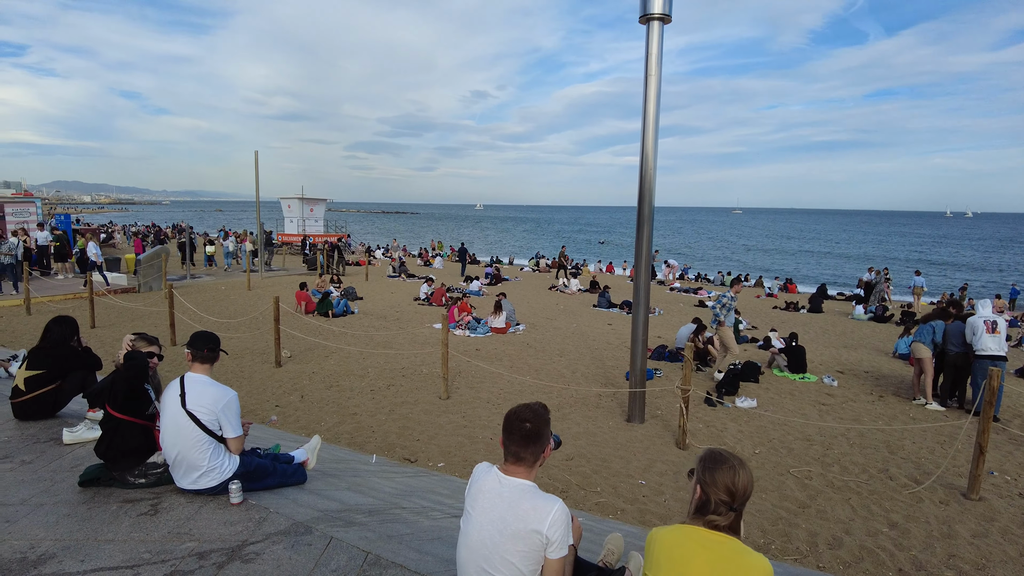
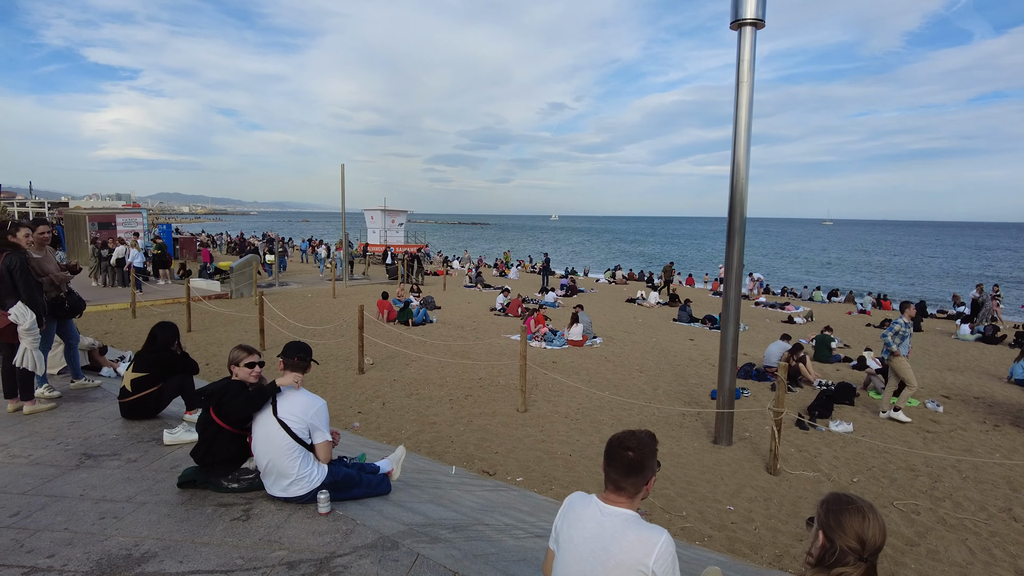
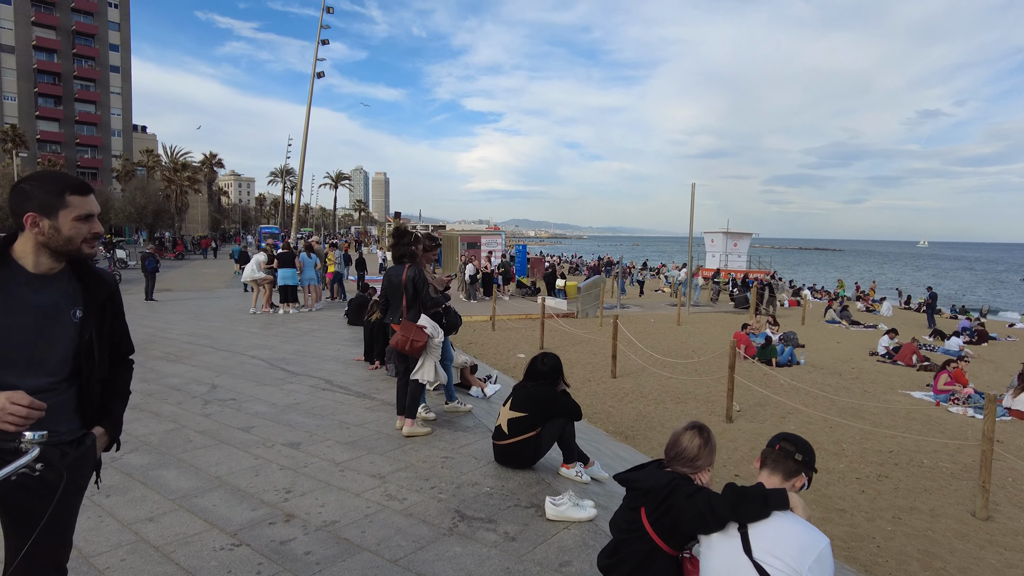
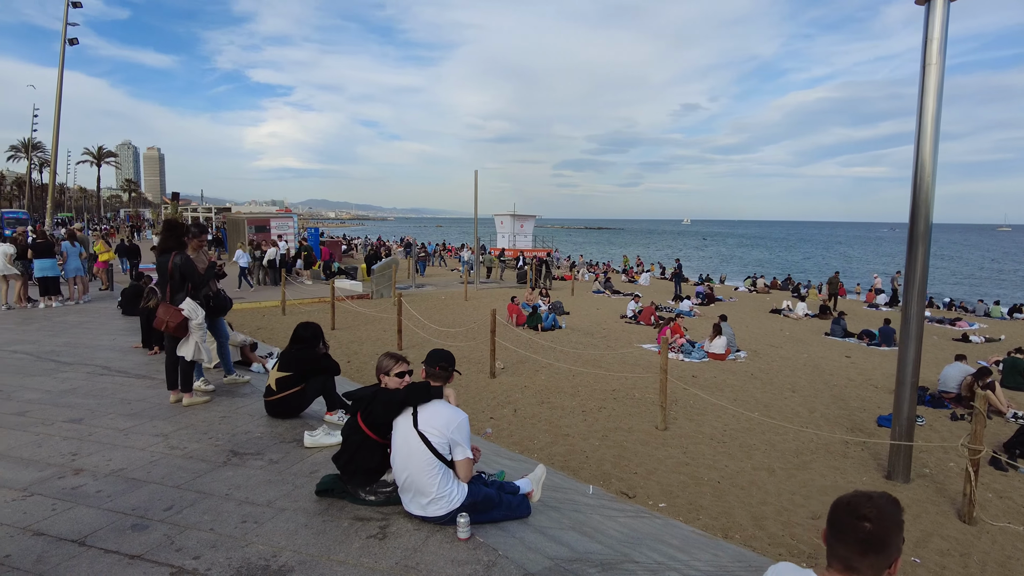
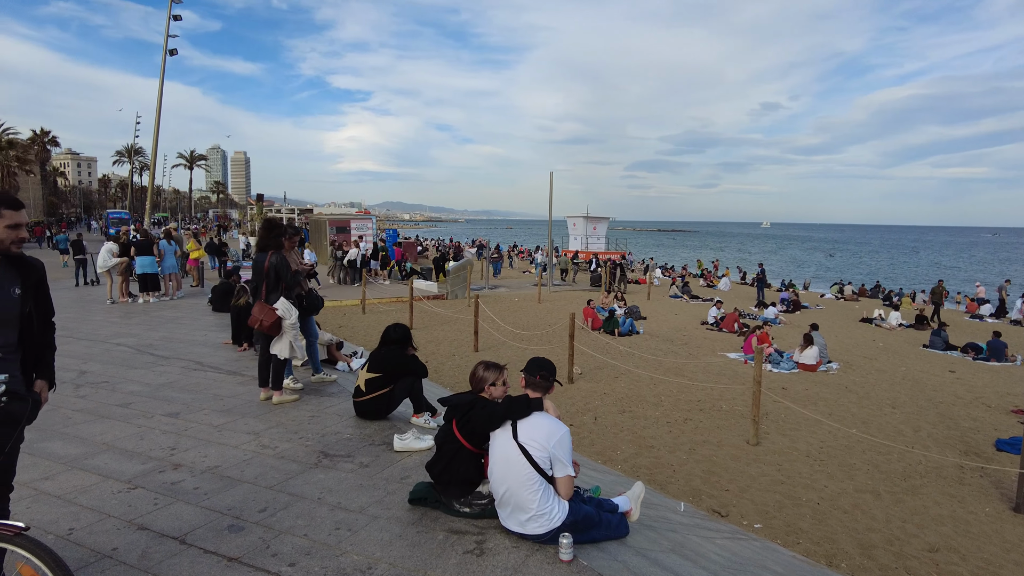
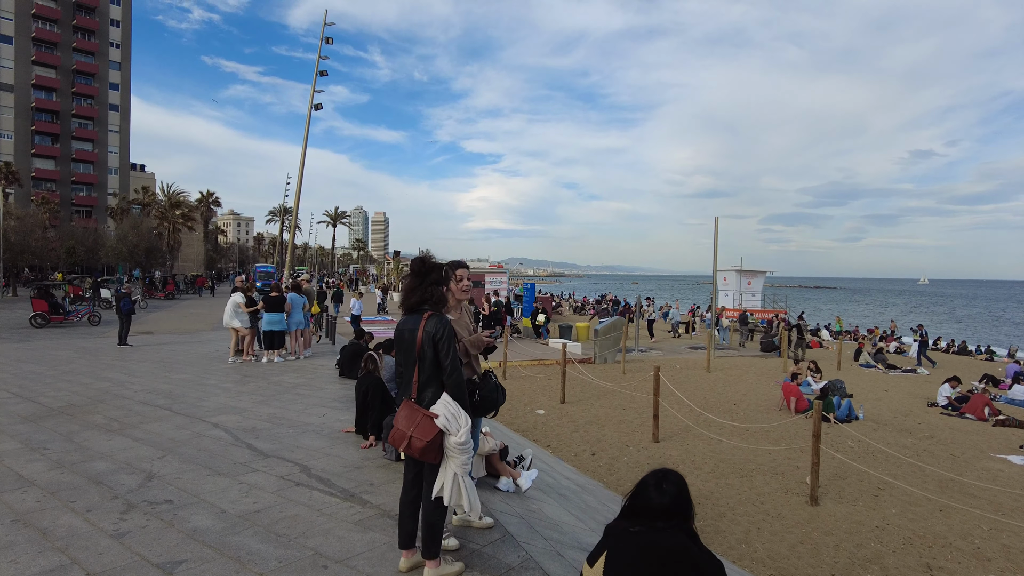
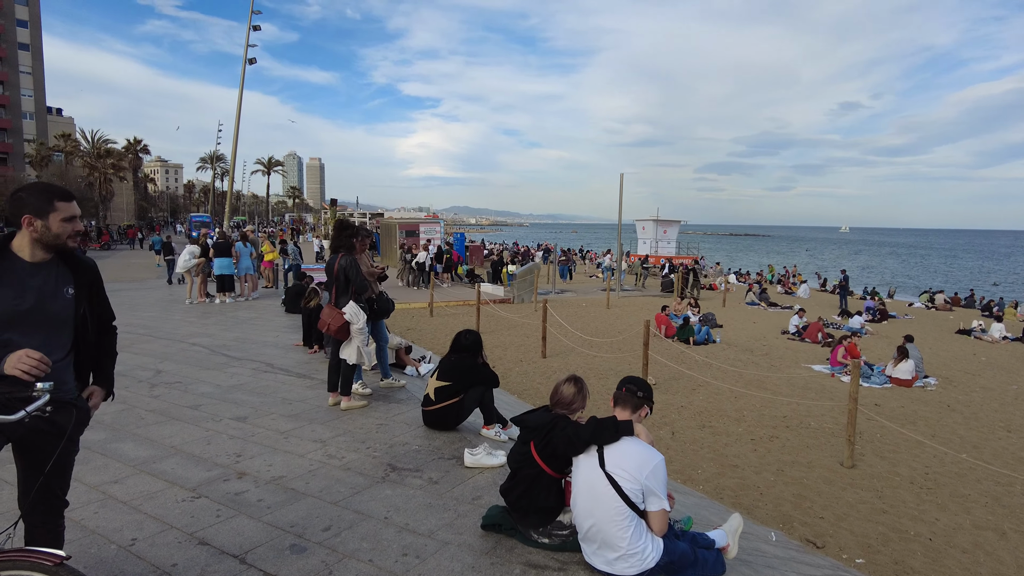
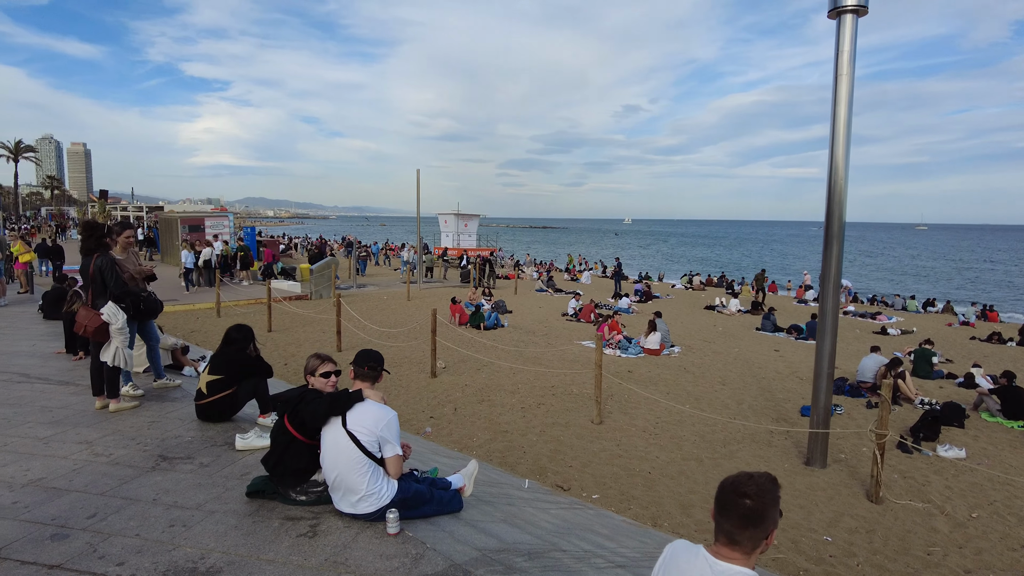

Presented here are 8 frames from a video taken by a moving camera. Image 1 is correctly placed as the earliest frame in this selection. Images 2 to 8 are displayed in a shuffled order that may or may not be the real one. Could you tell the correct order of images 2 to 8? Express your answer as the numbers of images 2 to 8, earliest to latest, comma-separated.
2, 8, 4, 5, 7, 3, 6
